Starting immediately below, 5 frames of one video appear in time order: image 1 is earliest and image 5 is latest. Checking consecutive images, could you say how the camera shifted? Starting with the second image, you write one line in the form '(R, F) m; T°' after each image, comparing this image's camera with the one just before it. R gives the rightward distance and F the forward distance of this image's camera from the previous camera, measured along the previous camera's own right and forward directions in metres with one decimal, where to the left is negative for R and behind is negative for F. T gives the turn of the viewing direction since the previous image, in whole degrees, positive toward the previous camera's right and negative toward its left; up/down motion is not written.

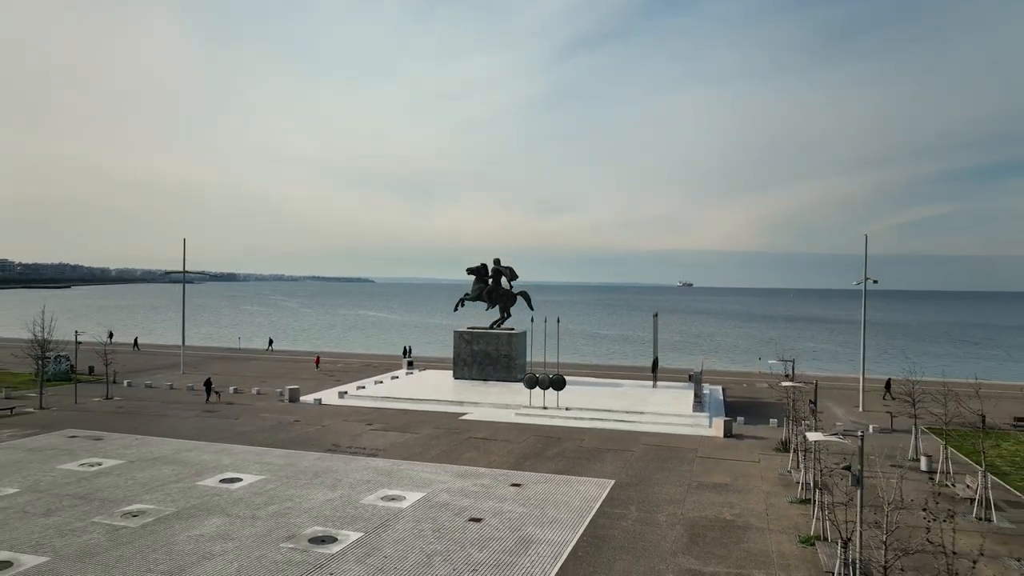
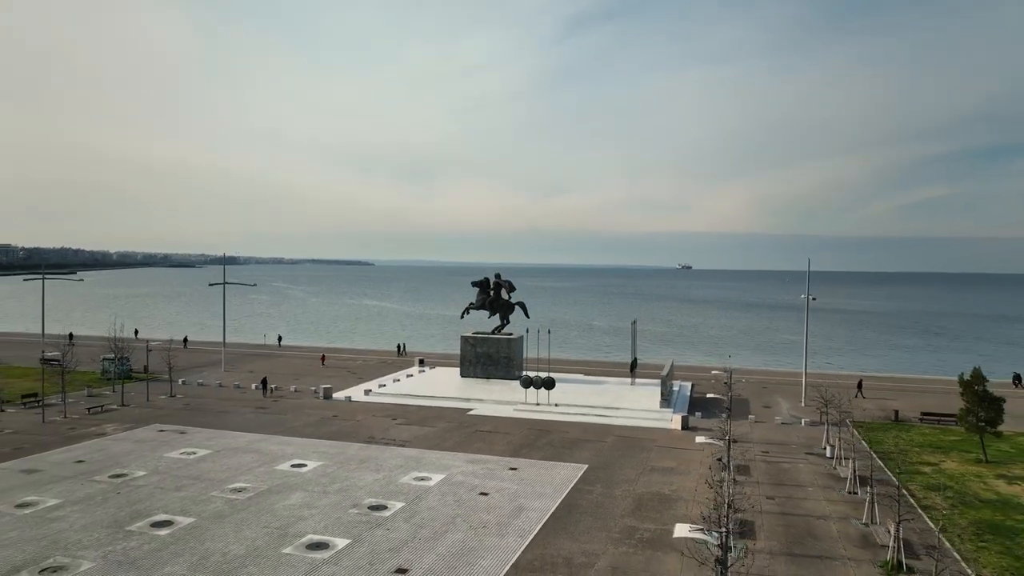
(+0.1, -5.1) m; 0°
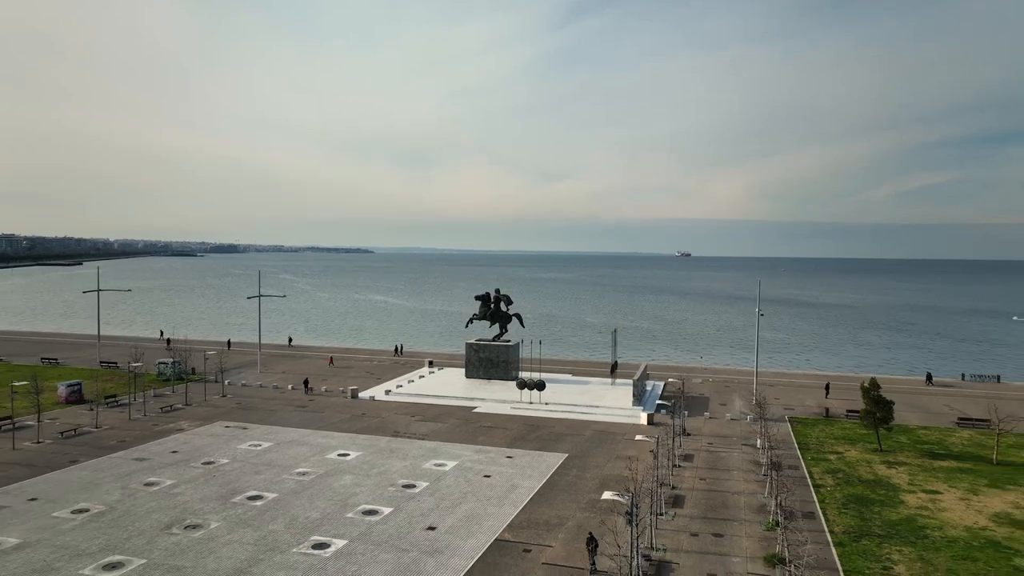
(+0.1, -6.1) m; 0°
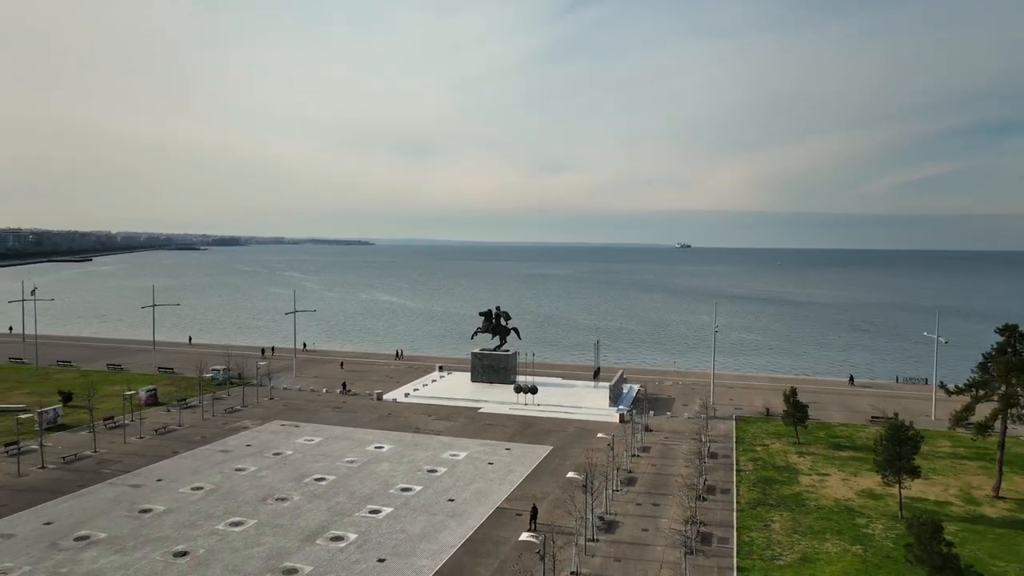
(+0.2, -7.9) m; 0°
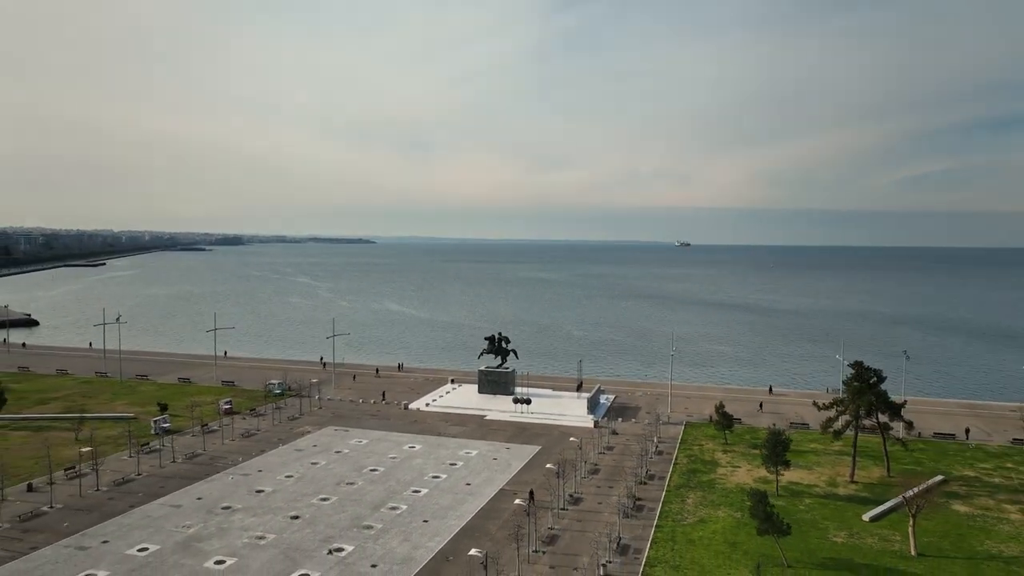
(+0.1, -12.1) m; 0°
